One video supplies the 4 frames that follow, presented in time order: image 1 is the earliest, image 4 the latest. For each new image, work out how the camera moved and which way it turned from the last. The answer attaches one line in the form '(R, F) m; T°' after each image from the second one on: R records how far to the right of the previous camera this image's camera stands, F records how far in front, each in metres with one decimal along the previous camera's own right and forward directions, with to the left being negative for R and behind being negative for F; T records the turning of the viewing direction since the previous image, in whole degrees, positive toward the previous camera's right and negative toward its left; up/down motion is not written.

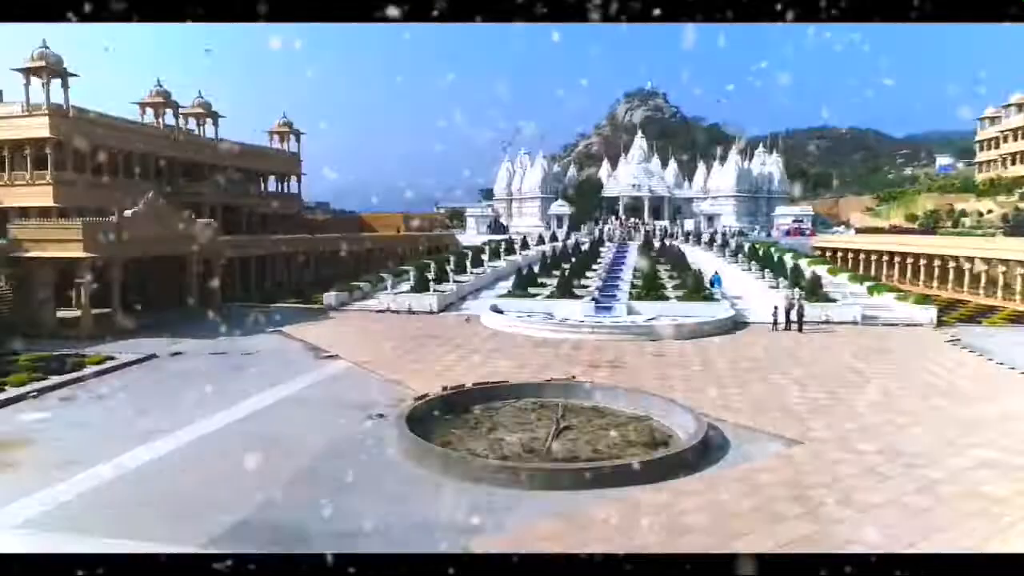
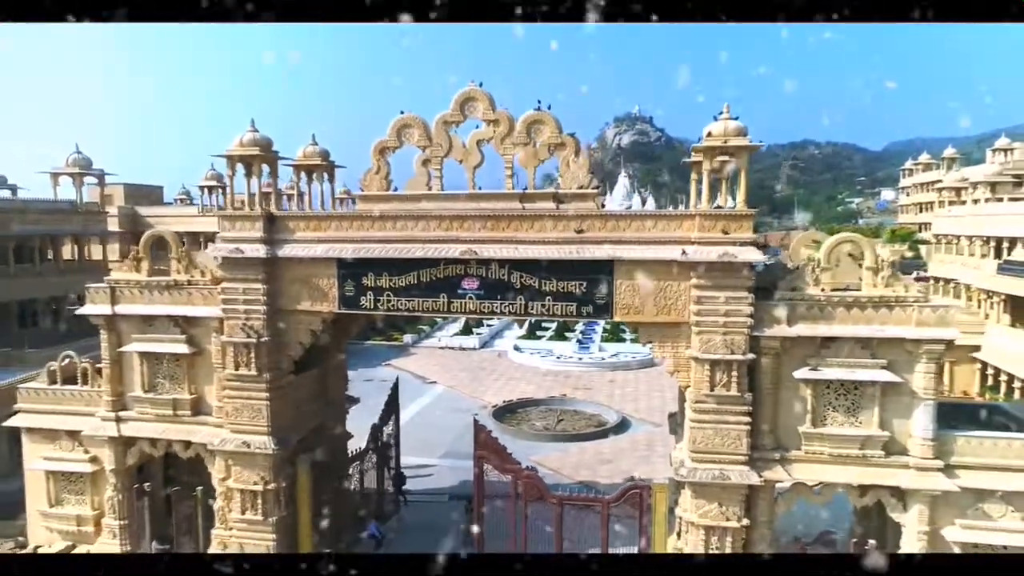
(-0.3, -4.9) m; +2°
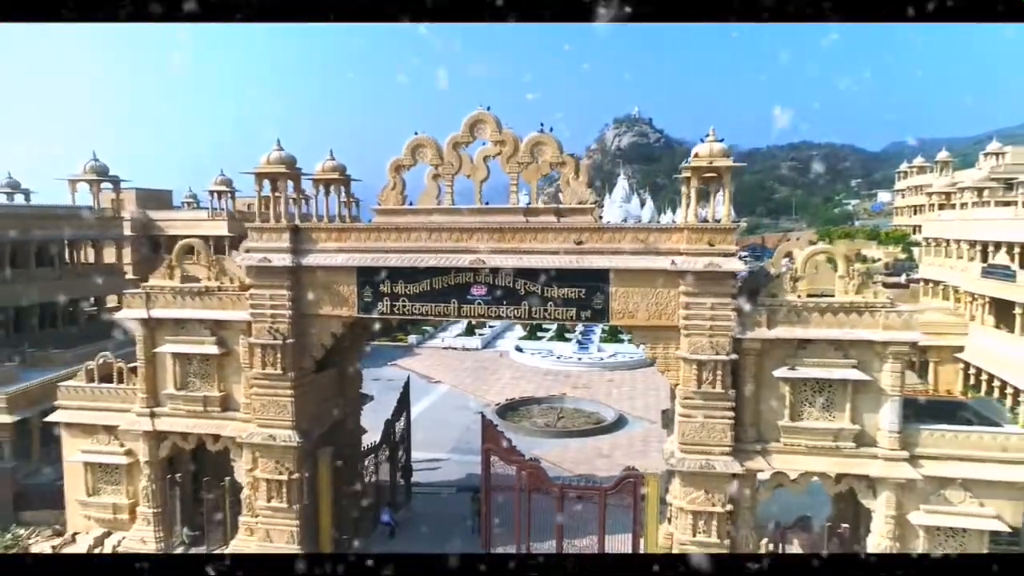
(-0.1, -0.7) m; 0°
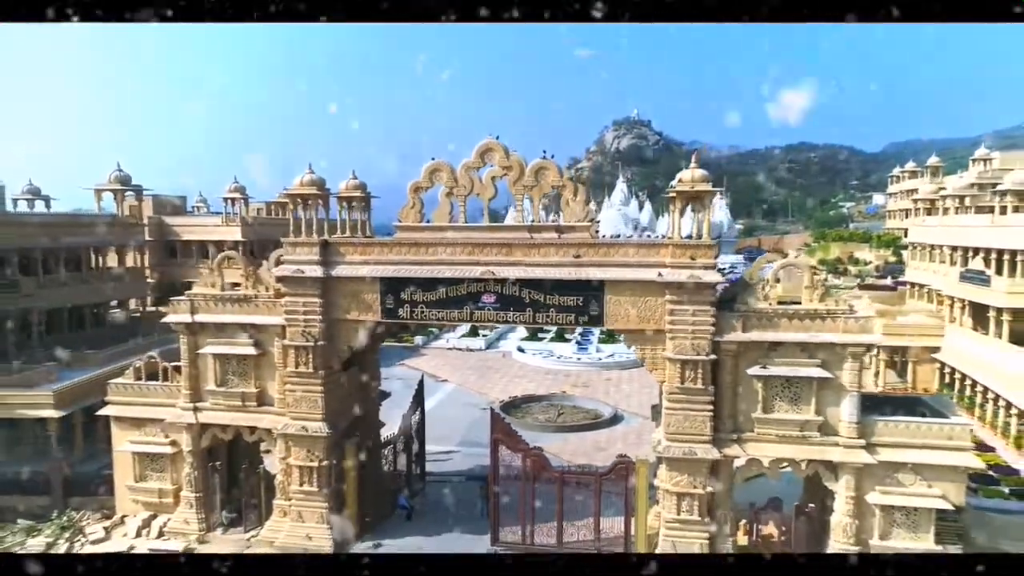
(-0.1, -1.1) m; 0°
